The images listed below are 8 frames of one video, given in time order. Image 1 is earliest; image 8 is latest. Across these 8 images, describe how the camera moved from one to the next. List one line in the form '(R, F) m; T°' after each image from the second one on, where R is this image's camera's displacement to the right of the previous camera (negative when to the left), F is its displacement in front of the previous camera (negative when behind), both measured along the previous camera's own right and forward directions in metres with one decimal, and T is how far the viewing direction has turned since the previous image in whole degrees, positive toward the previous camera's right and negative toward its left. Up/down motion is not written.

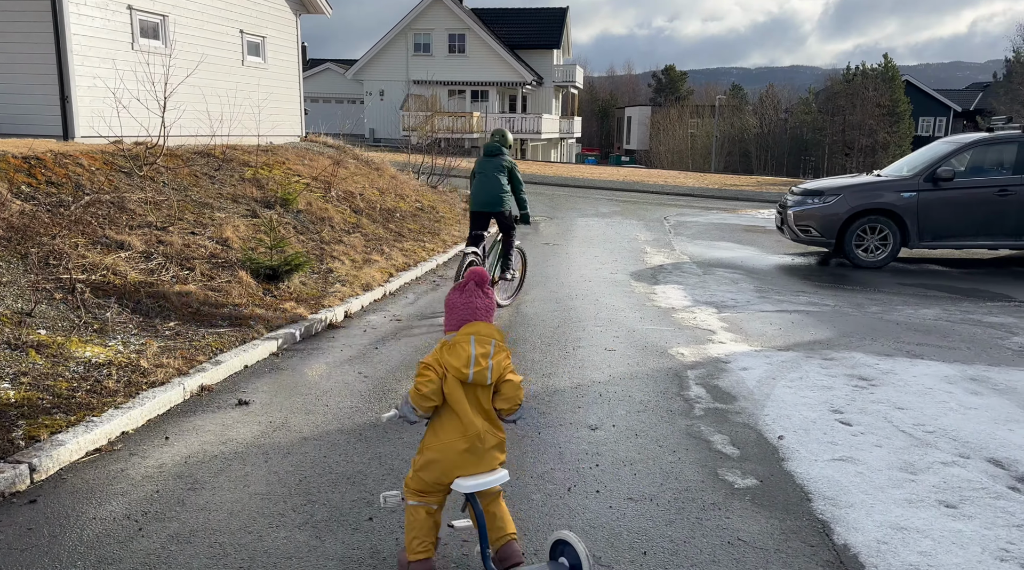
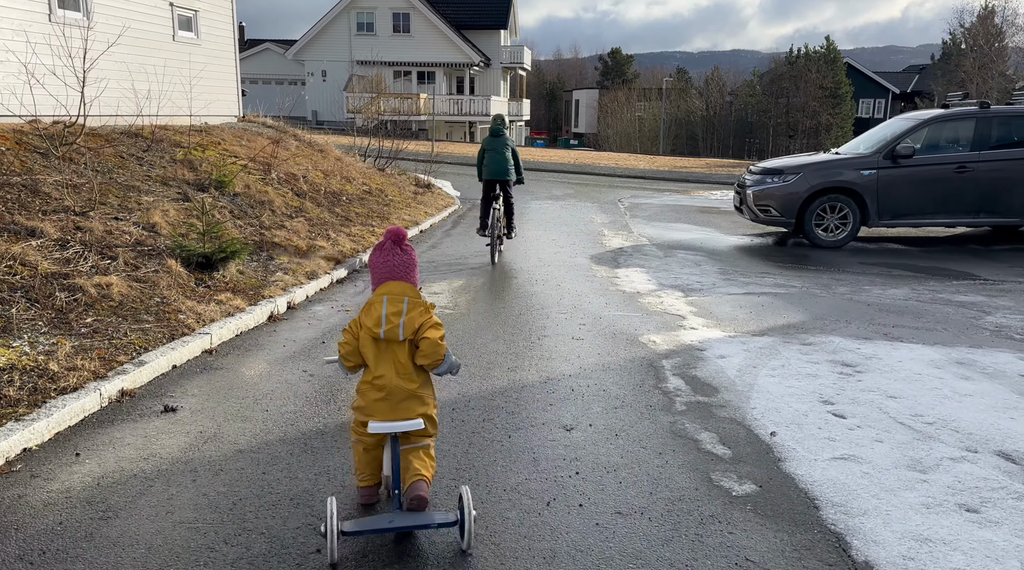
(-0.1, +0.6) m; +3°
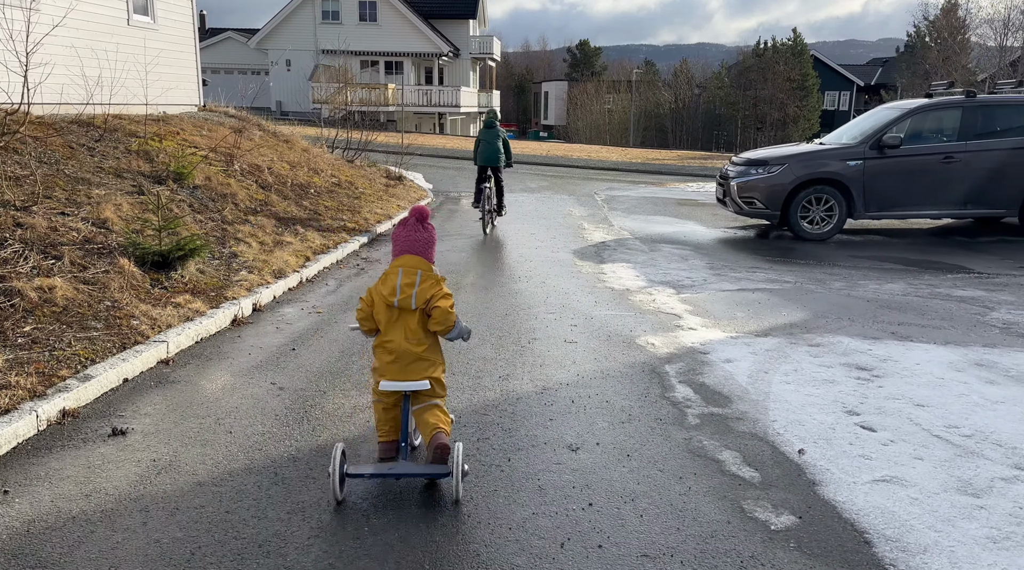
(-0.2, +0.6) m; +2°
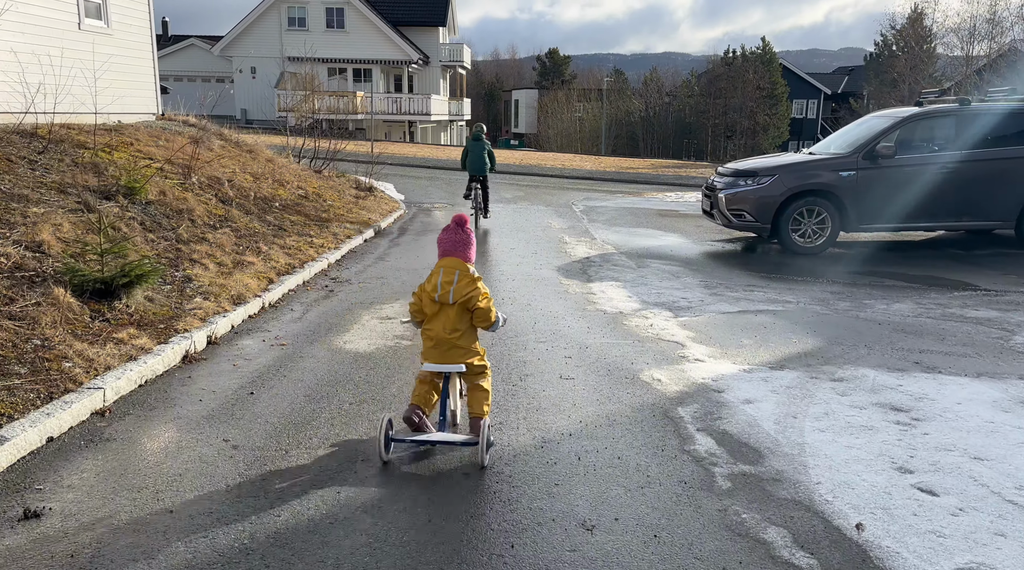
(-0.1, +0.8) m; +2°
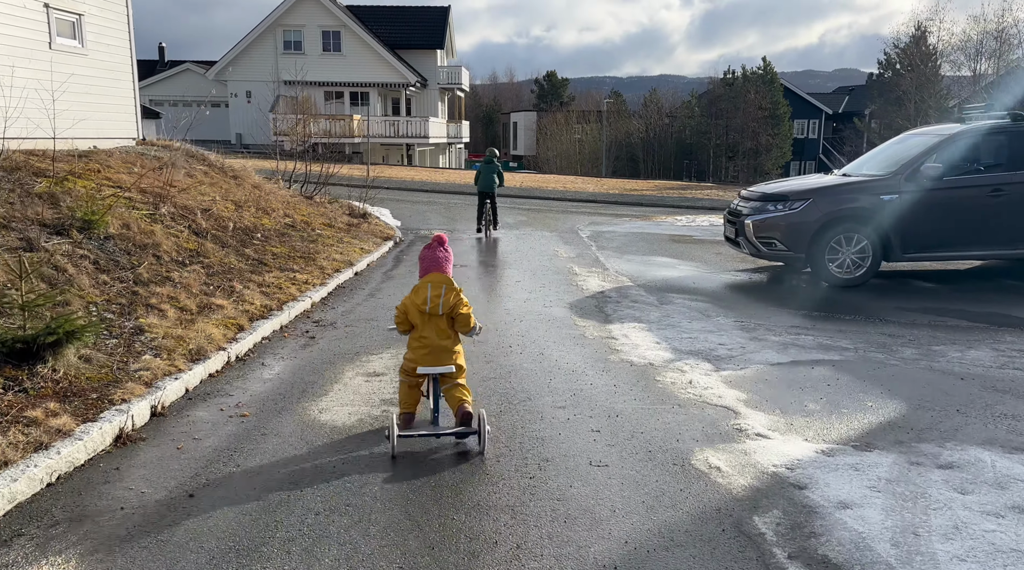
(-0.1, +1.4) m; 0°
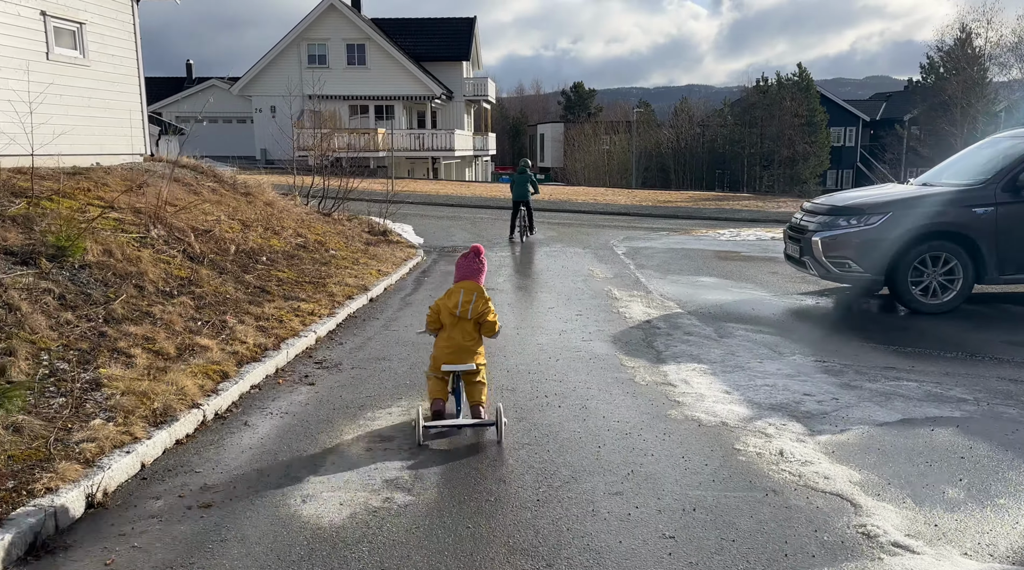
(-0.1, +1.5) m; -2°
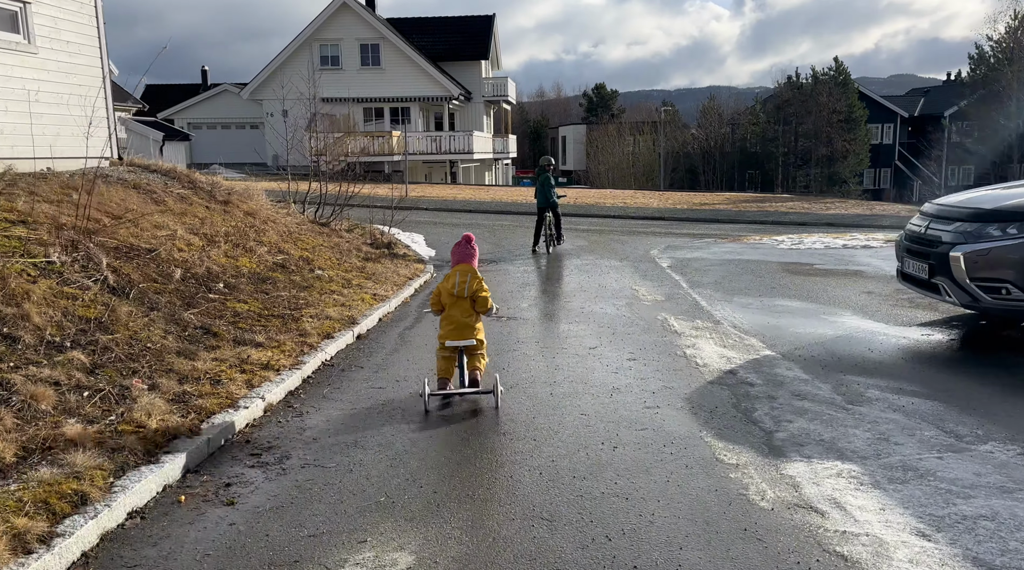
(-0.1, +2.8) m; -1°
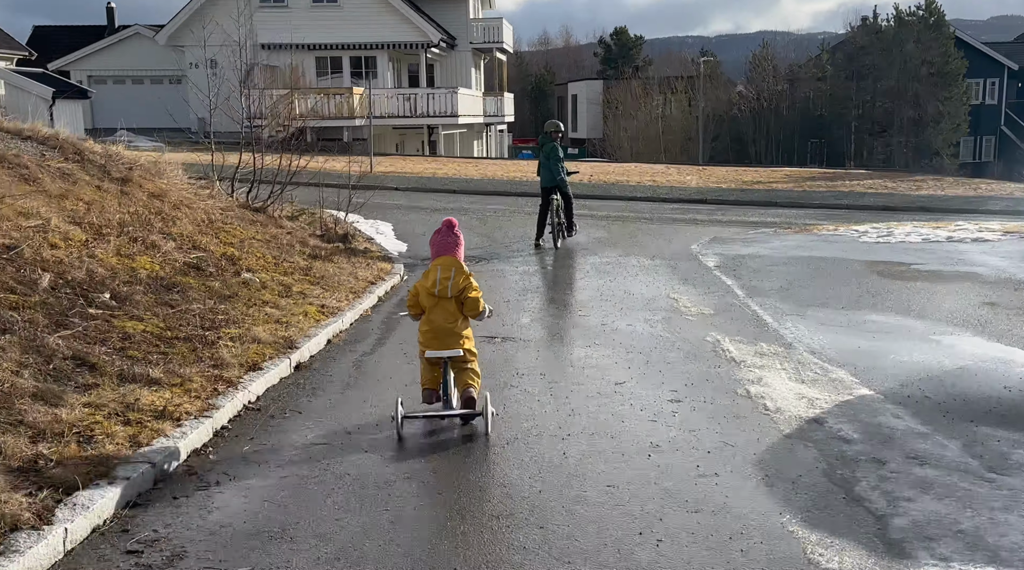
(0.0, +2.3) m; 0°
